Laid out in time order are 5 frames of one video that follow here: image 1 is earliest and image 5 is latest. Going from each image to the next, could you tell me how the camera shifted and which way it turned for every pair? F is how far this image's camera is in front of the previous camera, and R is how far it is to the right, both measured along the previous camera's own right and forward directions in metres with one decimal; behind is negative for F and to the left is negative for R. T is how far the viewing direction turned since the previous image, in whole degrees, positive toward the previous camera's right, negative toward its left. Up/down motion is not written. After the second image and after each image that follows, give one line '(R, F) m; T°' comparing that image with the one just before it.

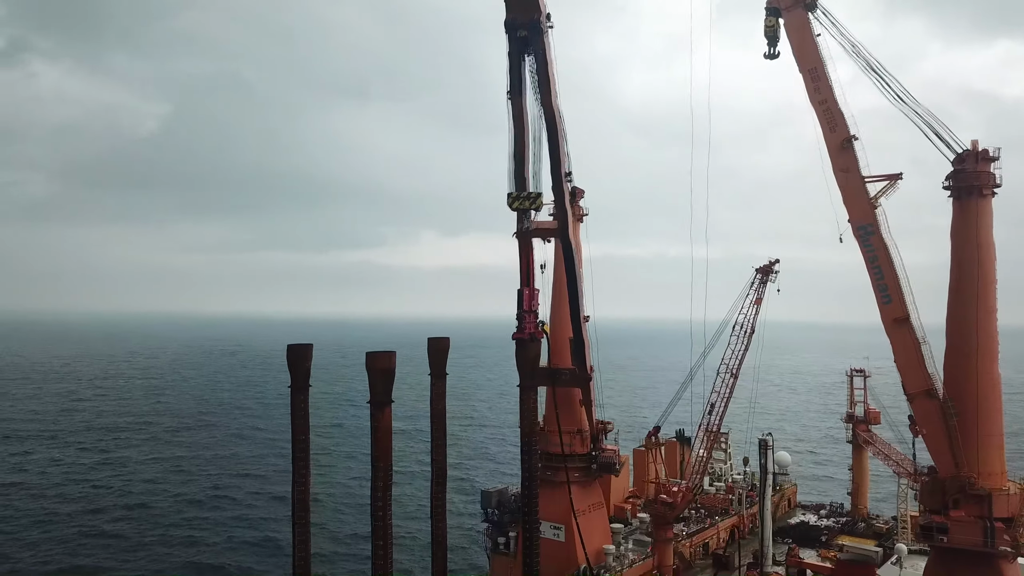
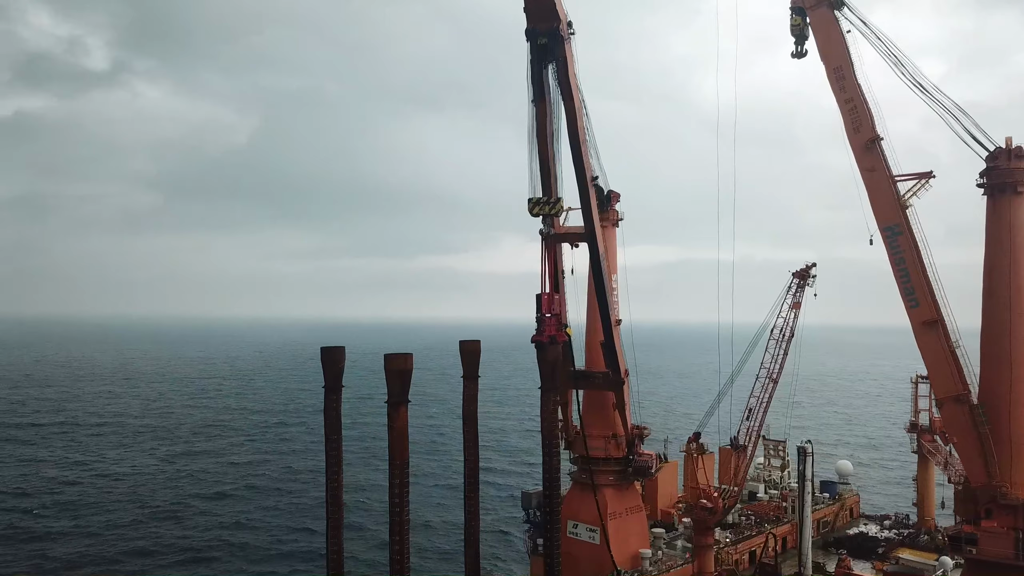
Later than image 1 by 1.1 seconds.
(-1.5, +0.3) m; -2°
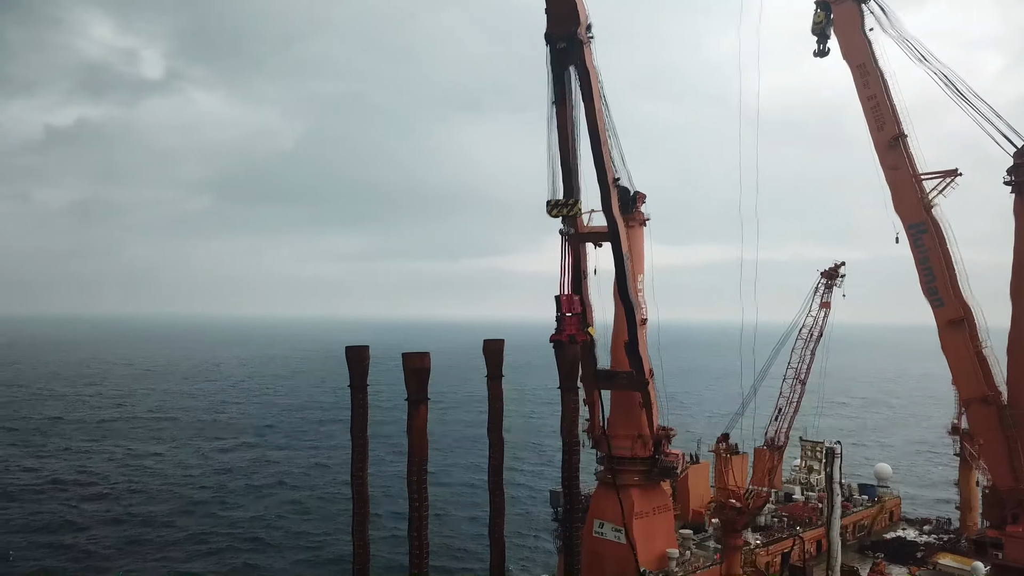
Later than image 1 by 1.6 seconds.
(-0.8, -0.2) m; -2°
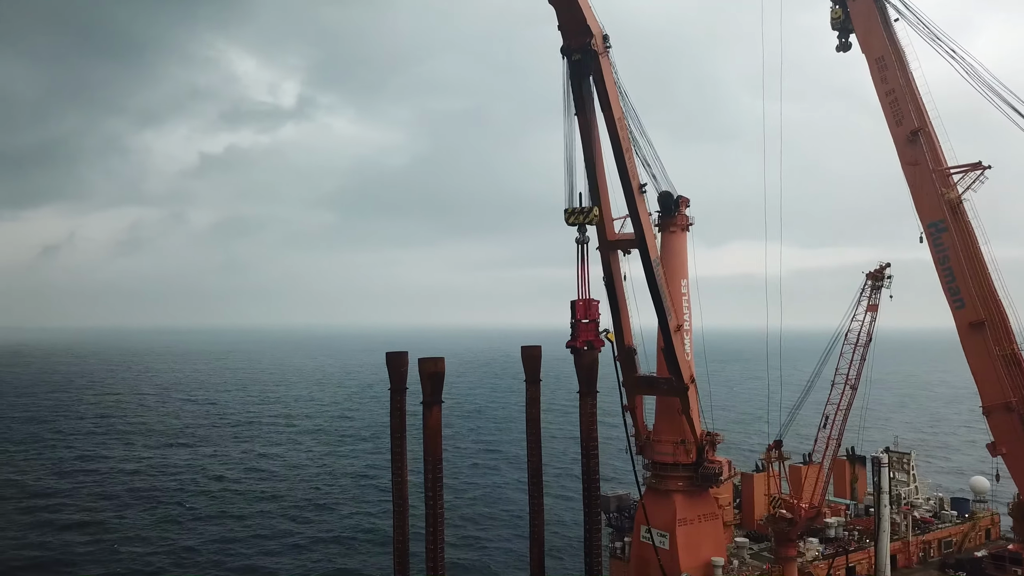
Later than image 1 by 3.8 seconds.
(-2.5, +0.6) m; -1°
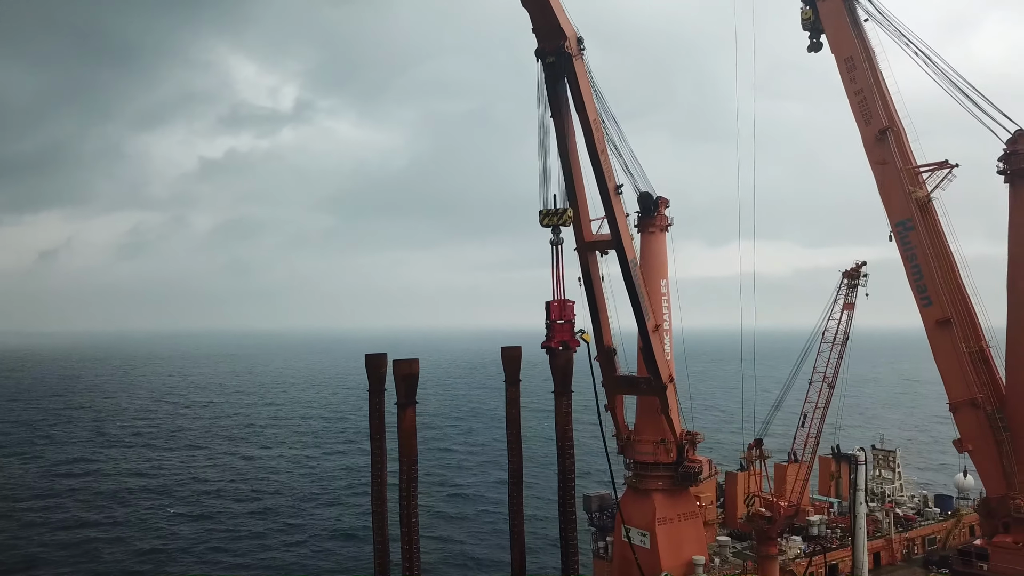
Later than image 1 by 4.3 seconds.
(0.0, +0.7) m; +2°
